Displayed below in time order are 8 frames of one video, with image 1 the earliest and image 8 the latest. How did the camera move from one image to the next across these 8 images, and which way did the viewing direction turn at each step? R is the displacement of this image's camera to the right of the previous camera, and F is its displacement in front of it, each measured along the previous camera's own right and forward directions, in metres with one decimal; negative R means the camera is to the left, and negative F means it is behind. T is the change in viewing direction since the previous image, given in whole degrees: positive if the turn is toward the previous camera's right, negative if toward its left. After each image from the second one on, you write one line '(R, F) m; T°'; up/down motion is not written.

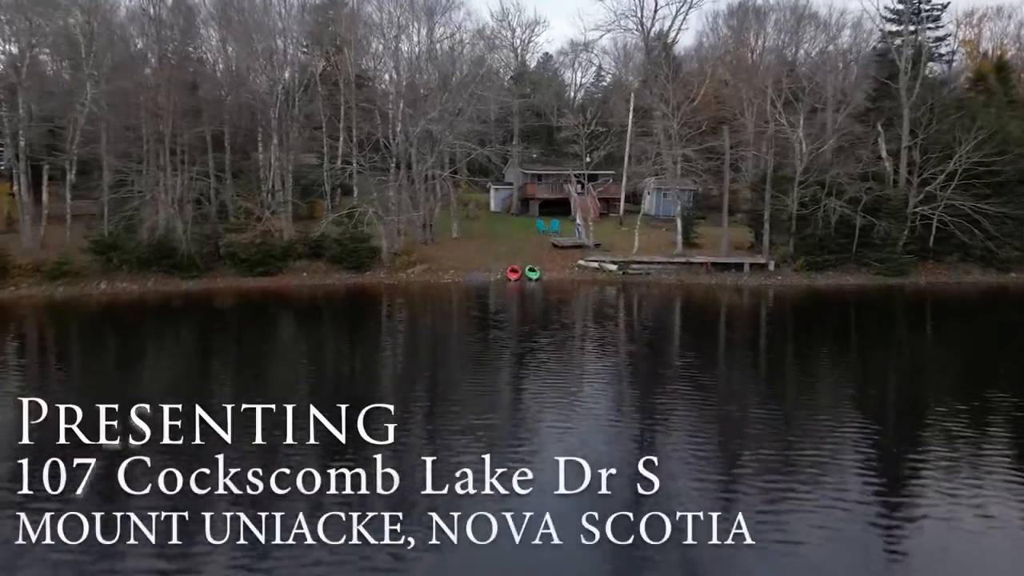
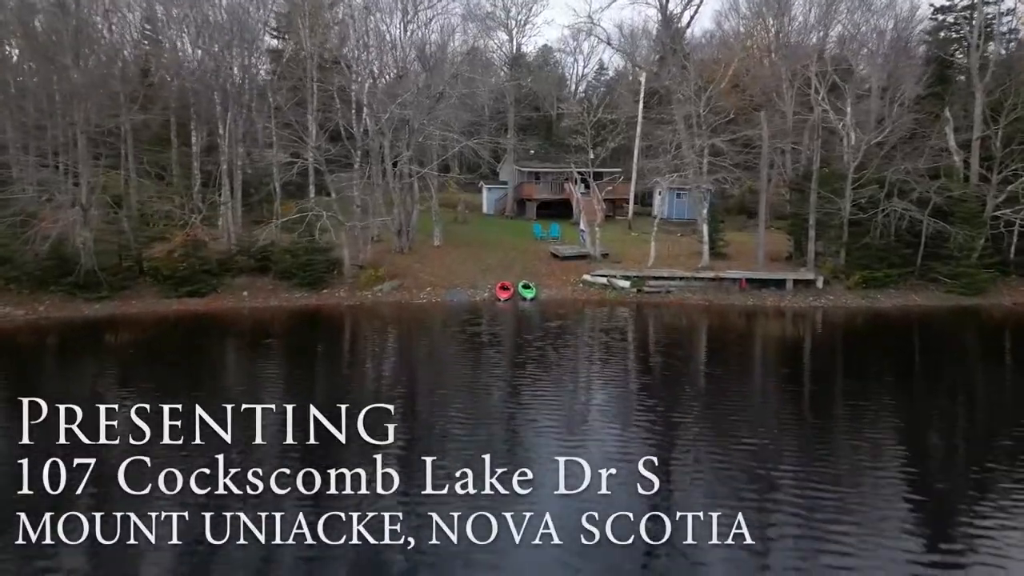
(+0.3, +5.4) m; 0°
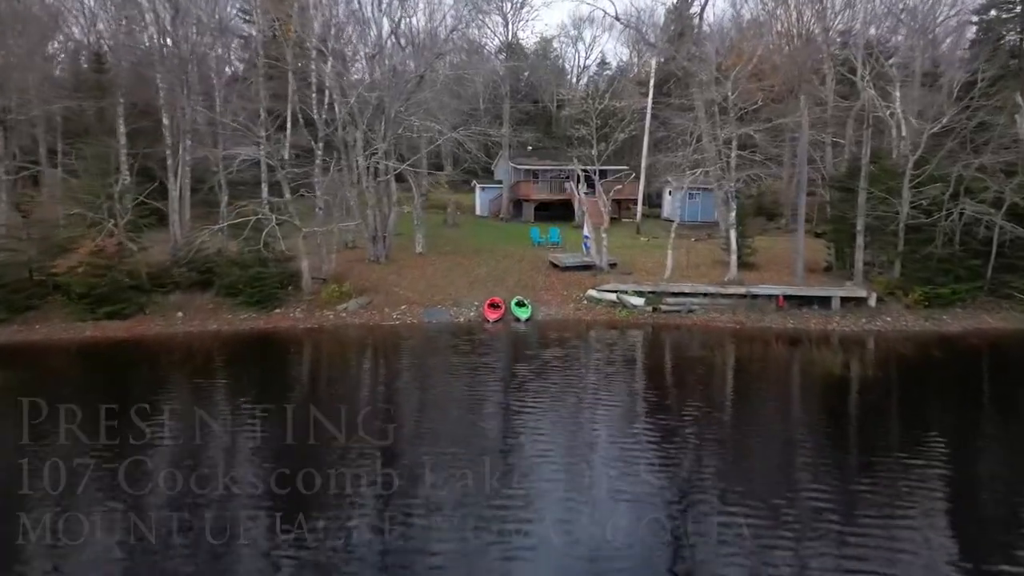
(+0.2, +4.0) m; 0°
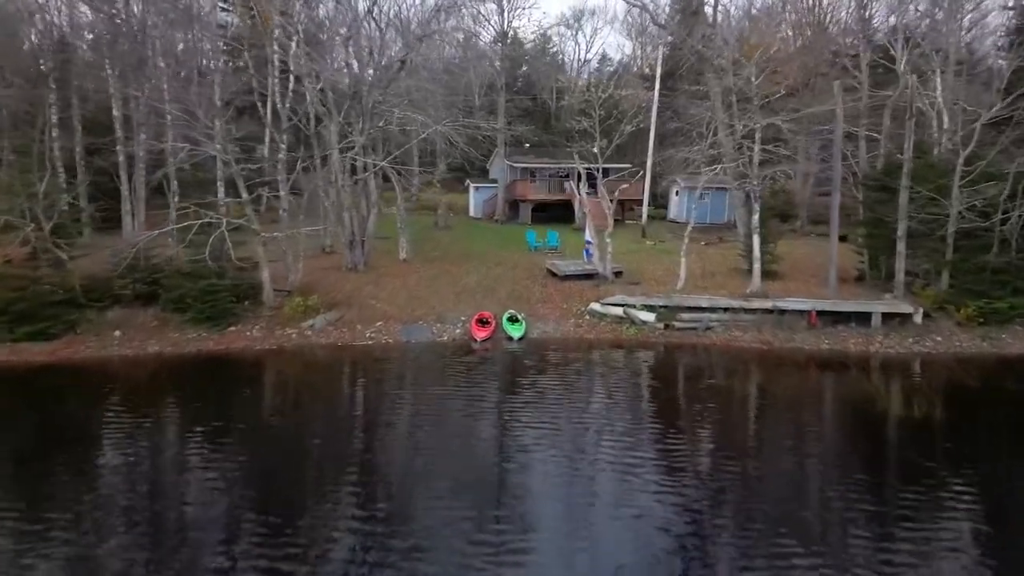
(+0.2, +2.6) m; 0°
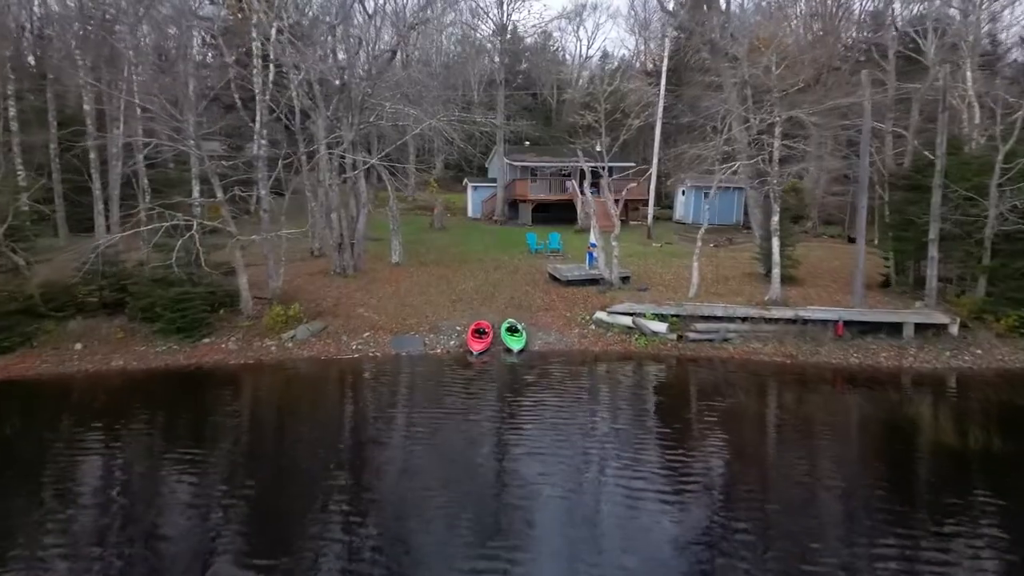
(0.0, +1.4) m; 0°
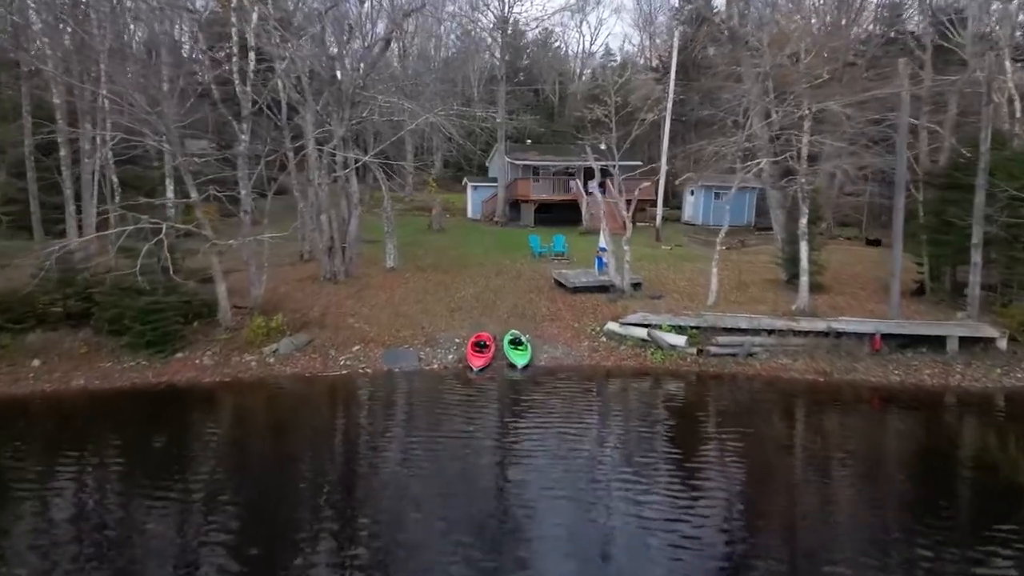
(-0.1, +1.5) m; 0°
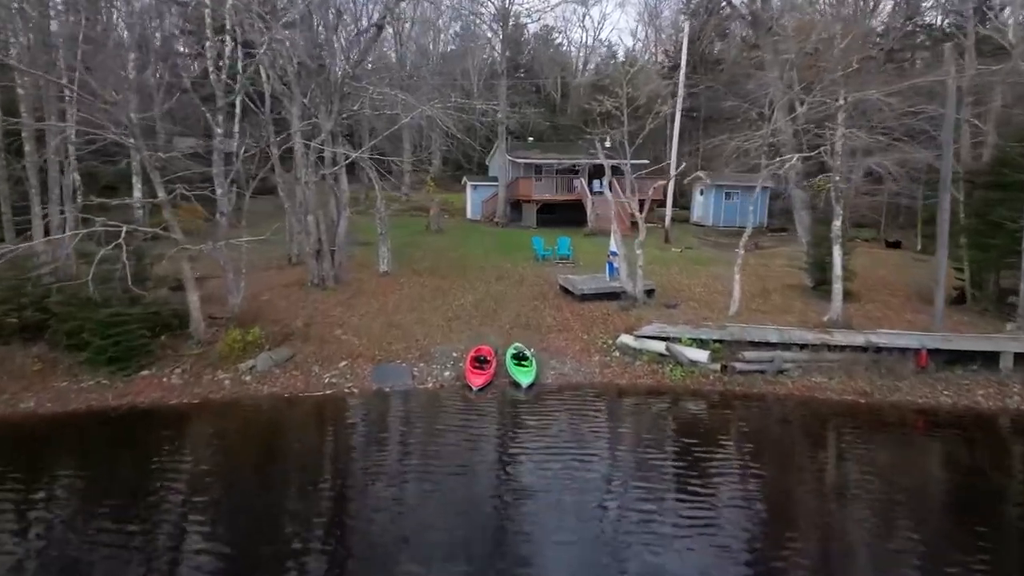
(-0.1, +1.5) m; 0°
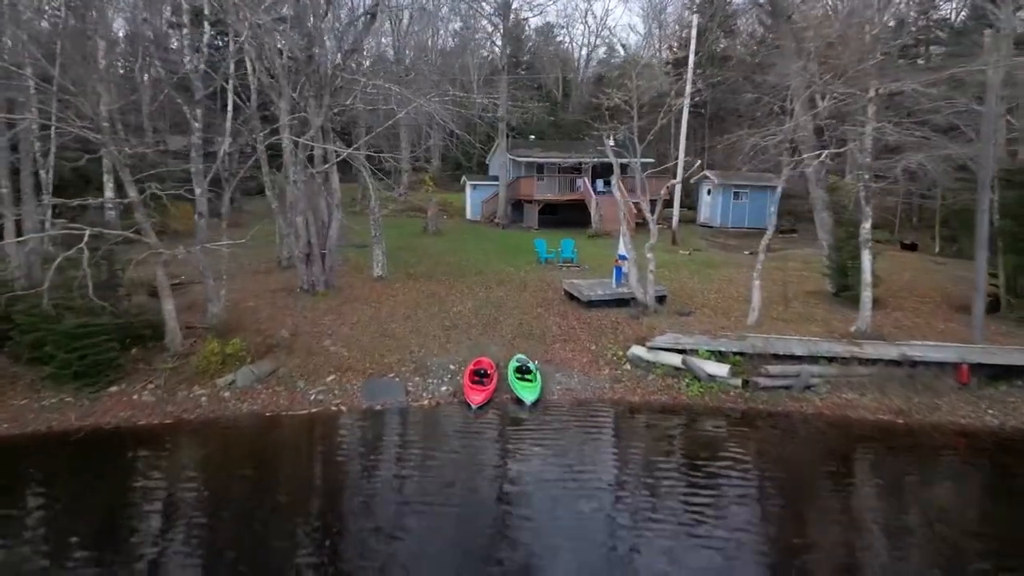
(0.0, +1.1) m; 0°
